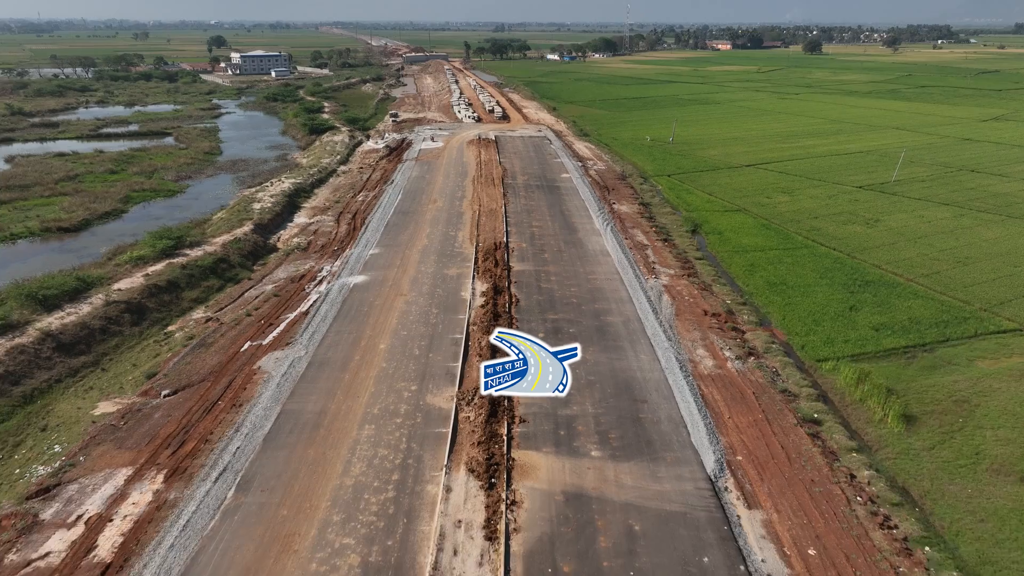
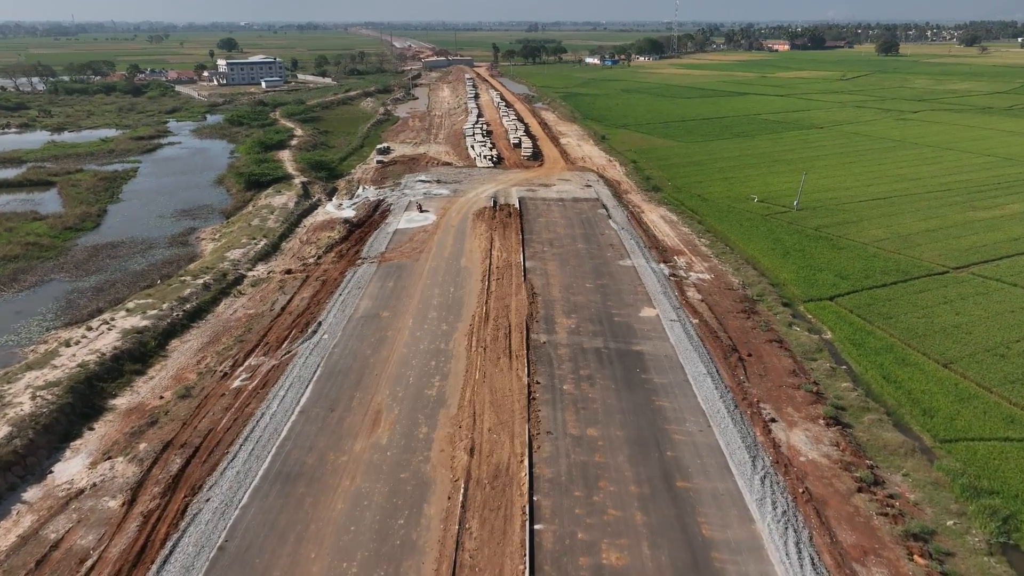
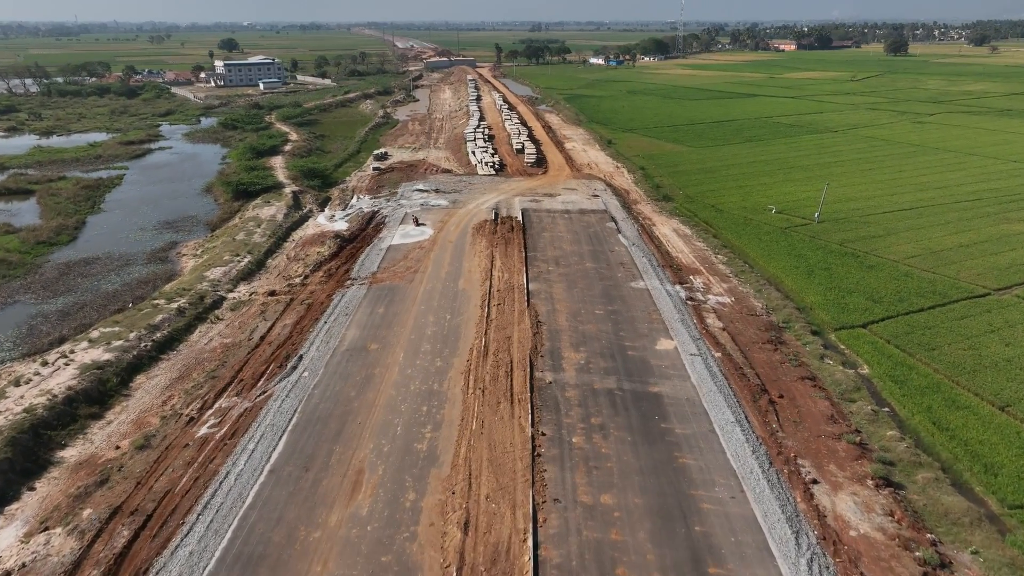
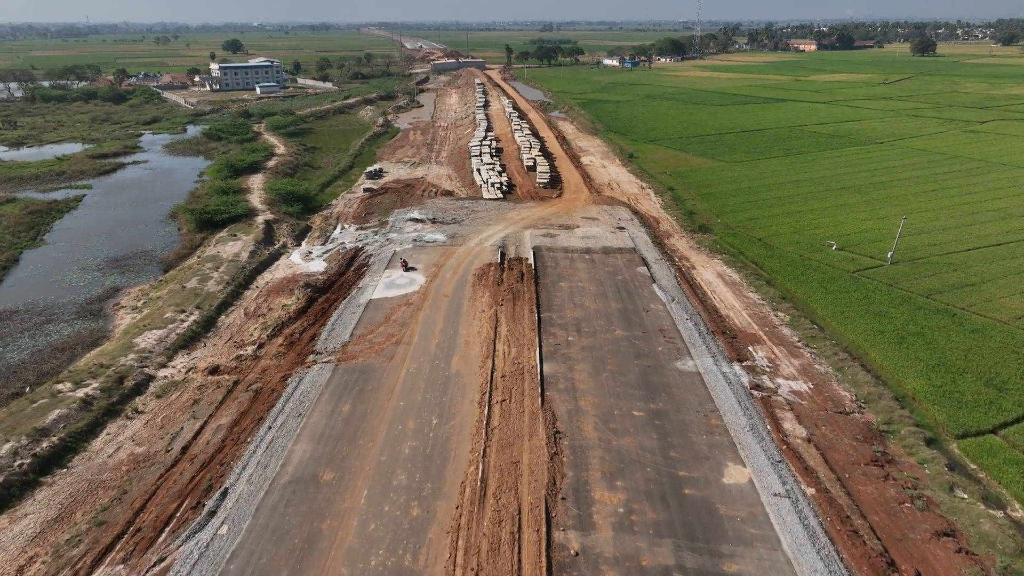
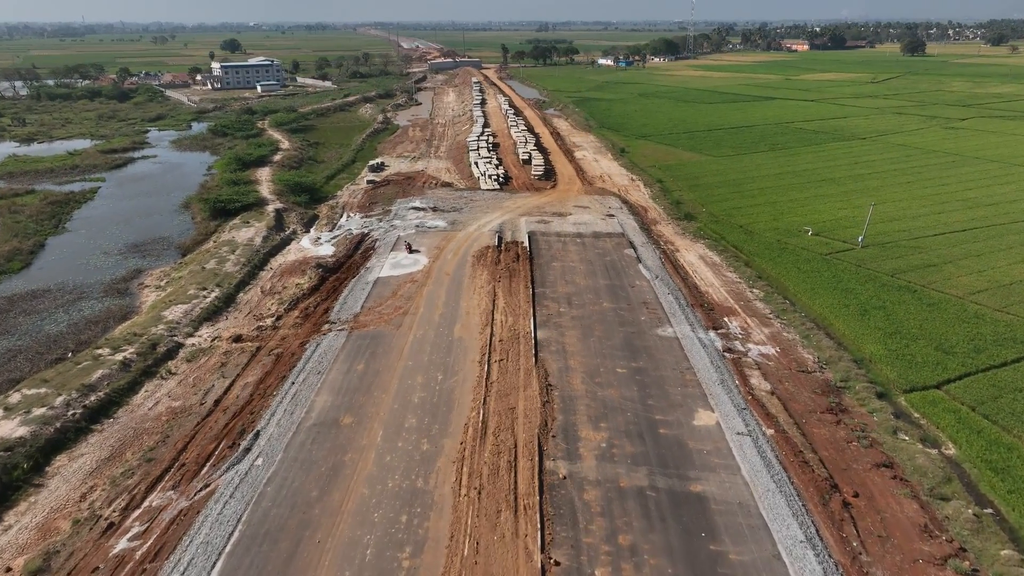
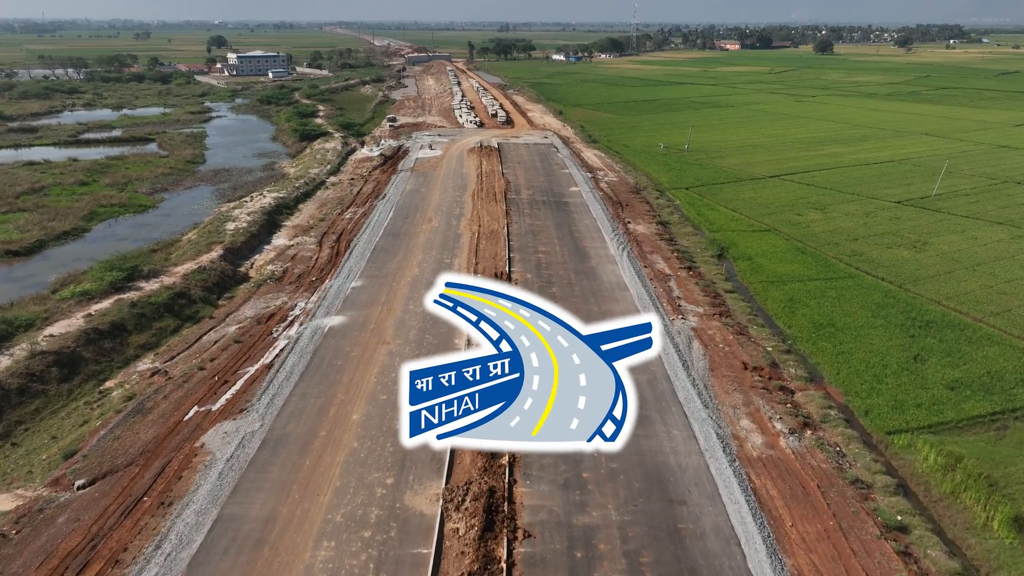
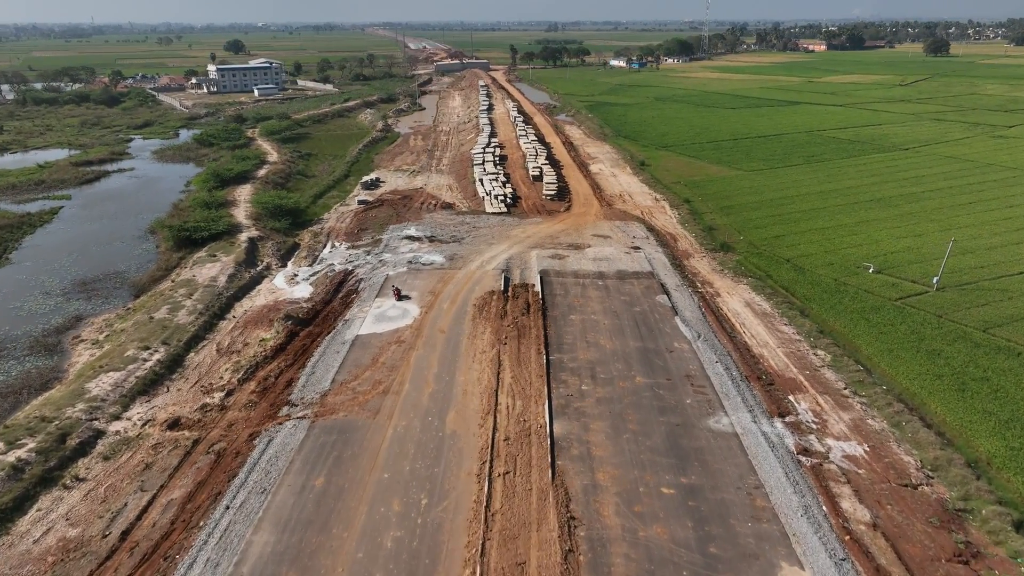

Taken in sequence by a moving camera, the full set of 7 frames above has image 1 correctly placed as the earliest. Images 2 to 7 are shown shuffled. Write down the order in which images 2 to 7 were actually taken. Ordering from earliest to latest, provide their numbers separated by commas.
6, 2, 3, 5, 4, 7
